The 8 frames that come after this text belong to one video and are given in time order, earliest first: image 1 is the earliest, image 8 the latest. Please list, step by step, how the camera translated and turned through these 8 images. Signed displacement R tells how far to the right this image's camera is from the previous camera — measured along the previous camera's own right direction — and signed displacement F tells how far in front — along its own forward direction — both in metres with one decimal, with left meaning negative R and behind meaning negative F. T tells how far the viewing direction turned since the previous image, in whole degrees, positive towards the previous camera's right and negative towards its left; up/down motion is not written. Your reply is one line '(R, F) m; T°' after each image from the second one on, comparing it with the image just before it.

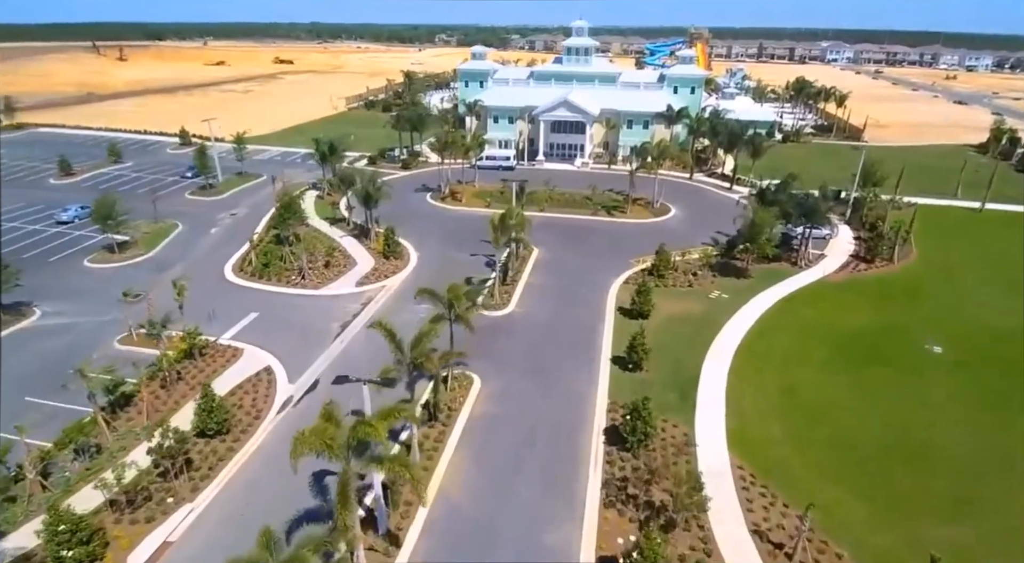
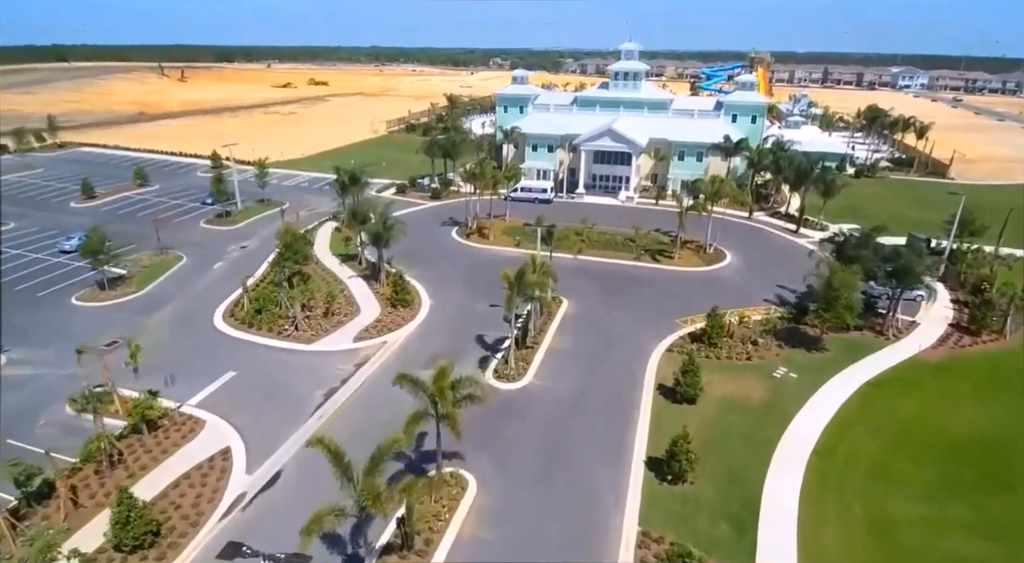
(+1.3, +5.3) m; -5°
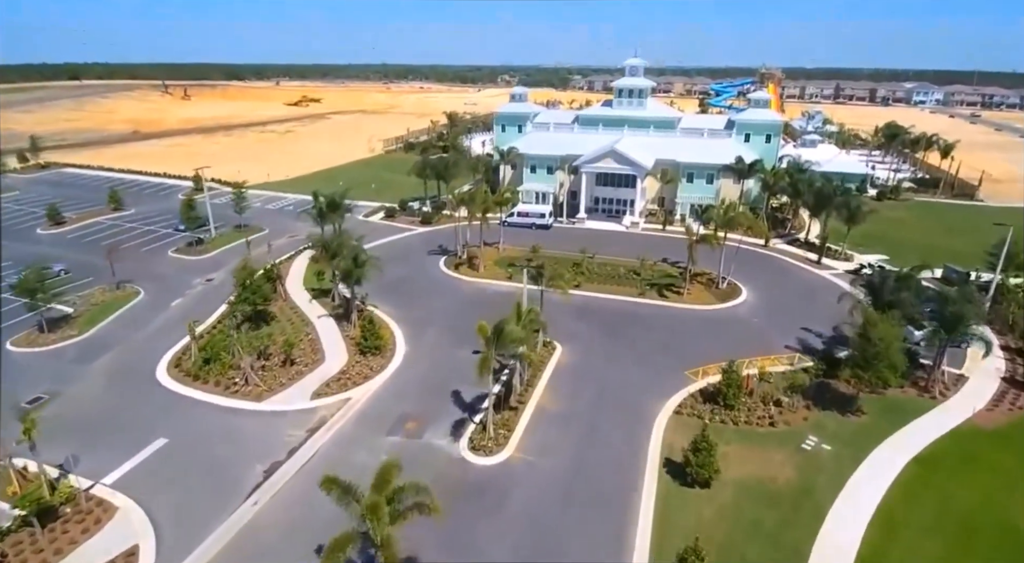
(+1.2, +4.2) m; -1°
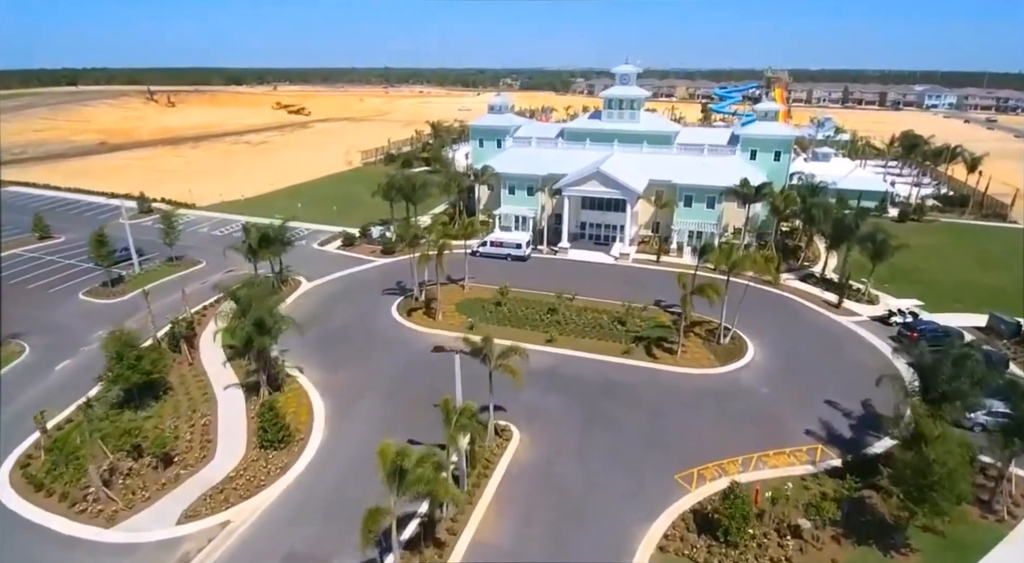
(+2.6, +6.6) m; 0°
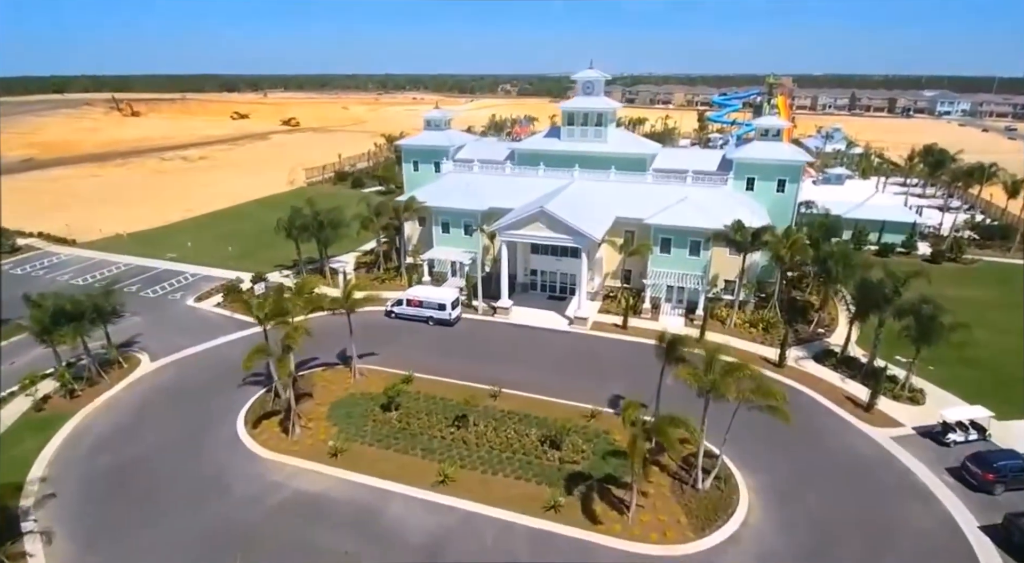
(+5.0, +10.8) m; 0°
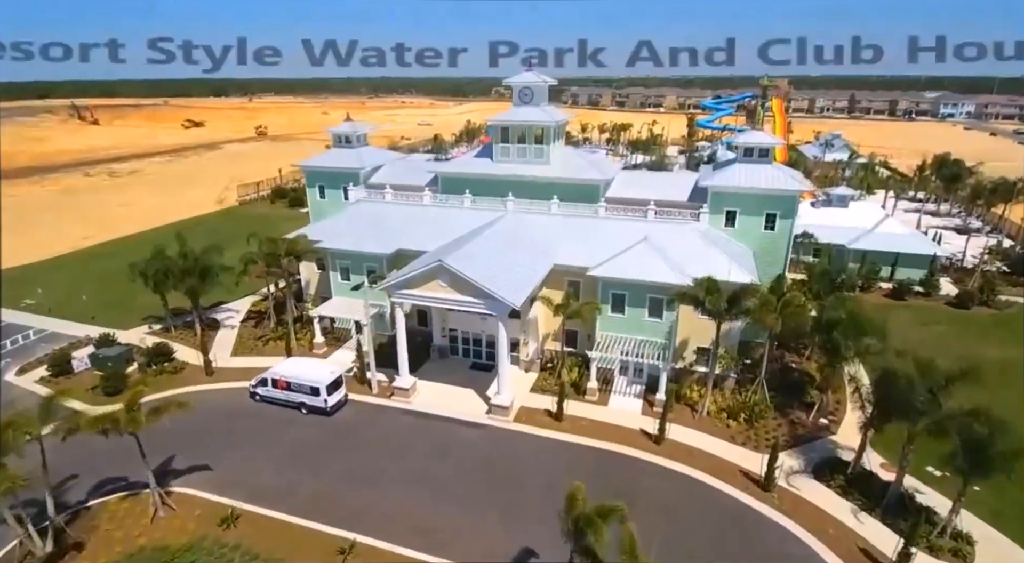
(+4.6, +8.7) m; 0°
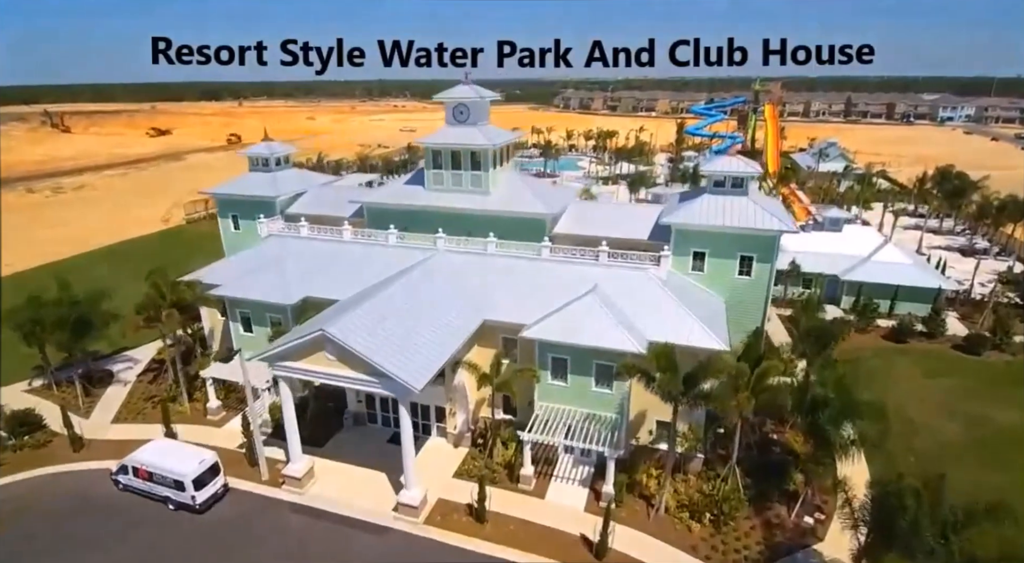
(+3.2, +4.9) m; 0°
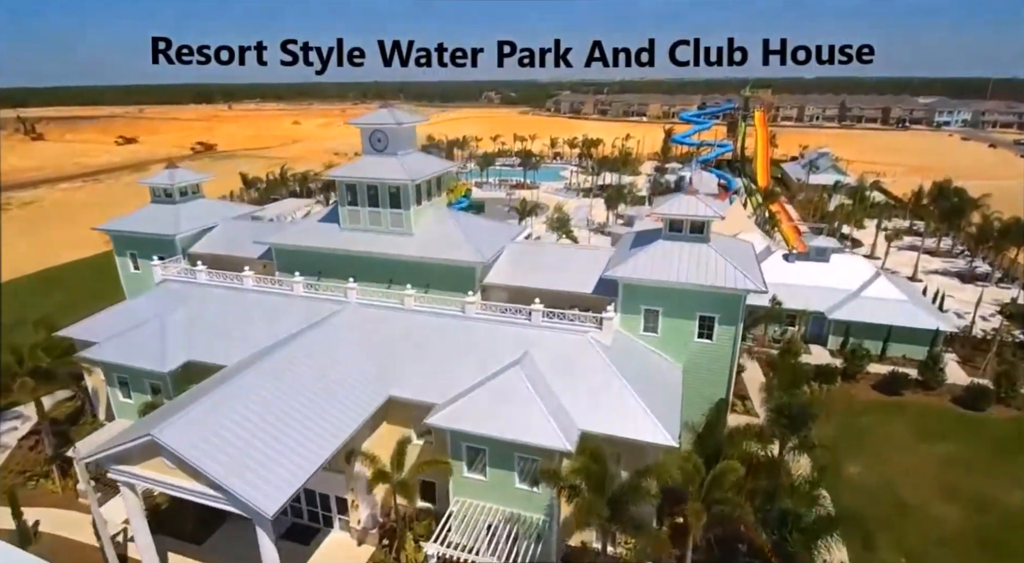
(+3.0, +4.0) m; 0°
